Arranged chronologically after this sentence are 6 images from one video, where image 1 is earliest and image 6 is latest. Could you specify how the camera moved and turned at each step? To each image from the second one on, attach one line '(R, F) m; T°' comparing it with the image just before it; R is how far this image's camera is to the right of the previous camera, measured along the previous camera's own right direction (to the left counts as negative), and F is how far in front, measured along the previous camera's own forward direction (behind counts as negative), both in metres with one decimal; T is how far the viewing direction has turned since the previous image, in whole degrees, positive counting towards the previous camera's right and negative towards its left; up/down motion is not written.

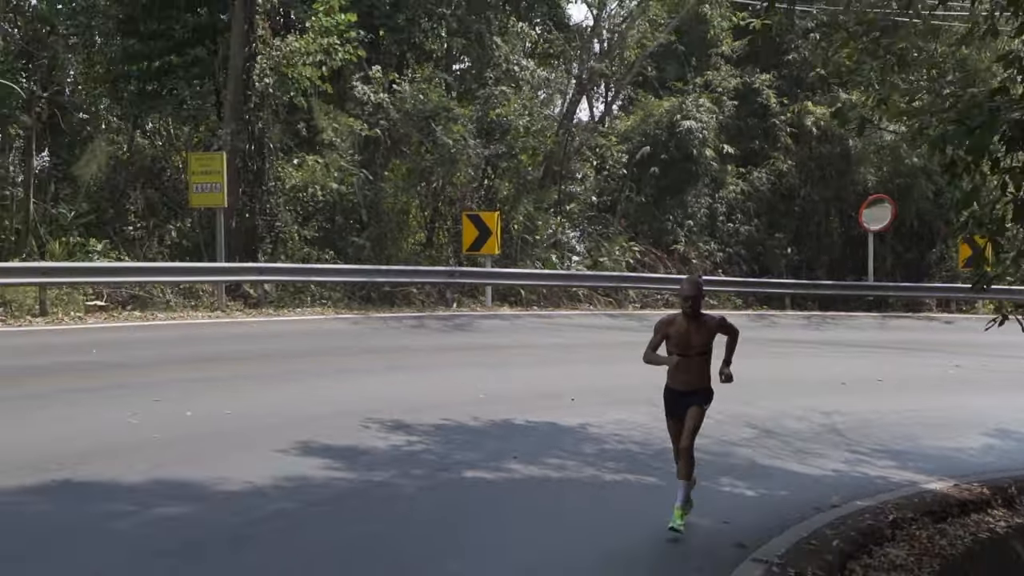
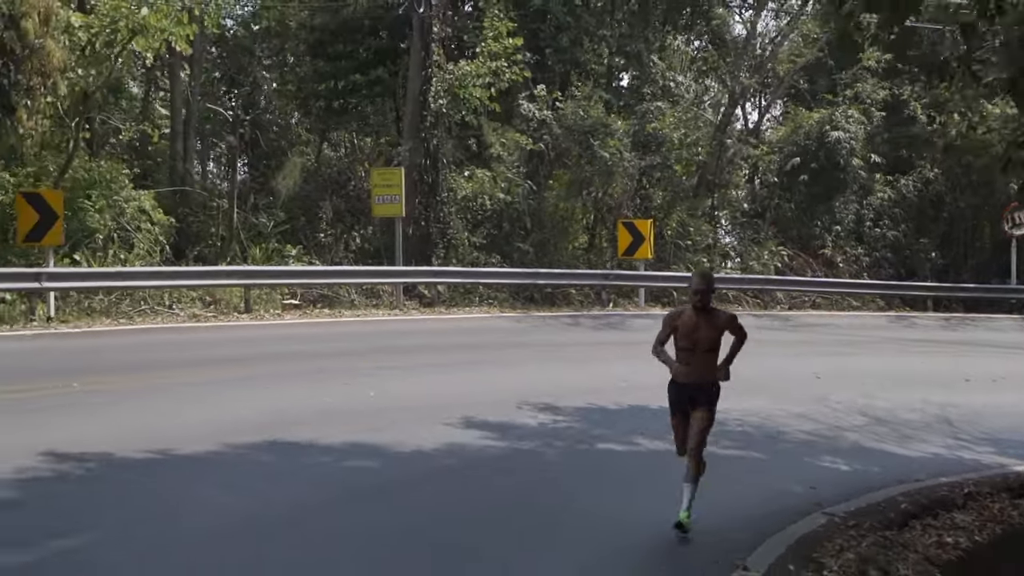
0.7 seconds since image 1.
(+0.3, -1.4) m; -7°
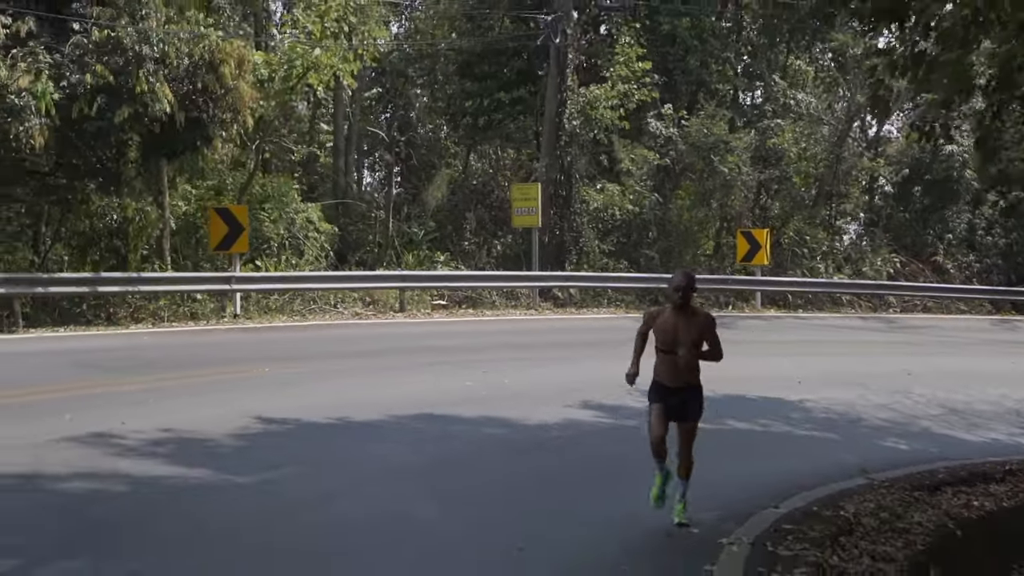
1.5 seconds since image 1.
(+0.3, -1.8) m; -6°
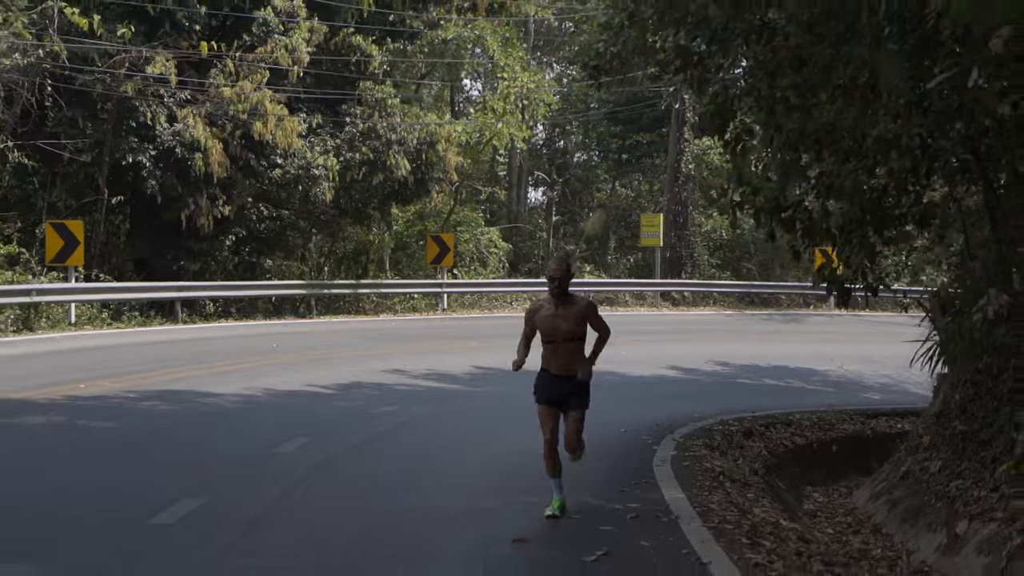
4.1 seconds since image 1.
(+0.5, -6.2) m; -6°
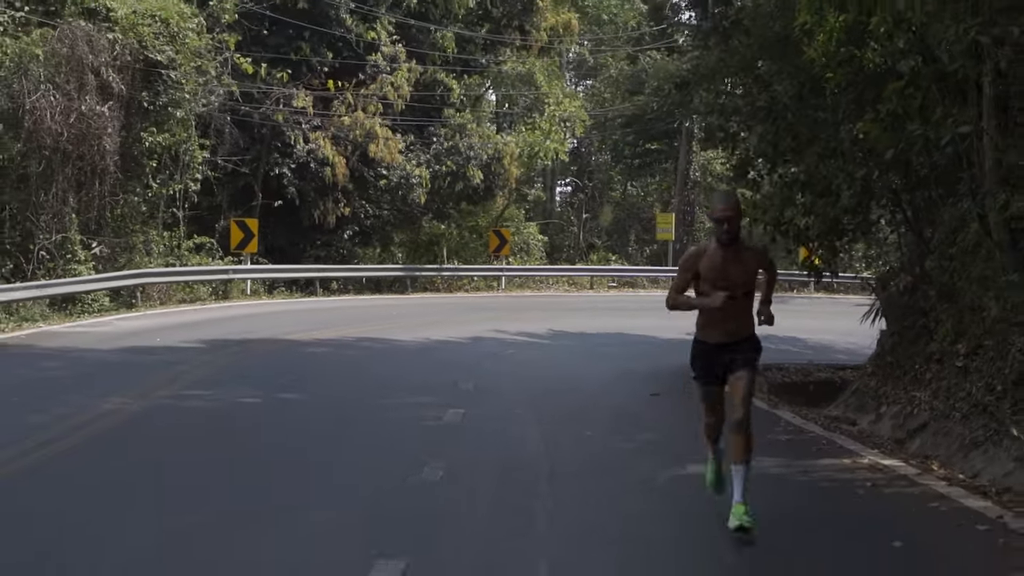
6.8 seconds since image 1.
(-1.1, -5.1) m; +1°
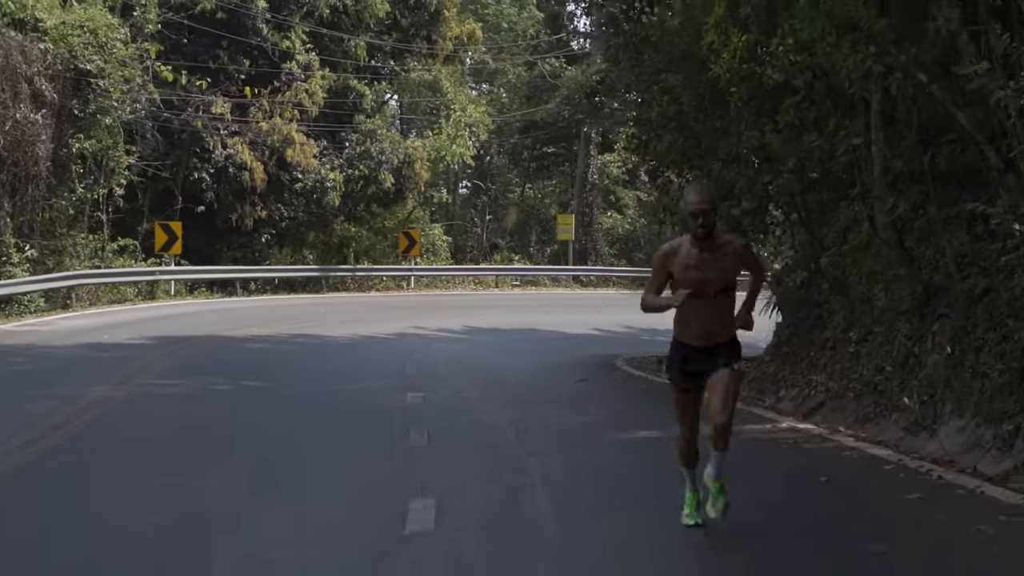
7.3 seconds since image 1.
(-0.4, -1.0) m; +5°
